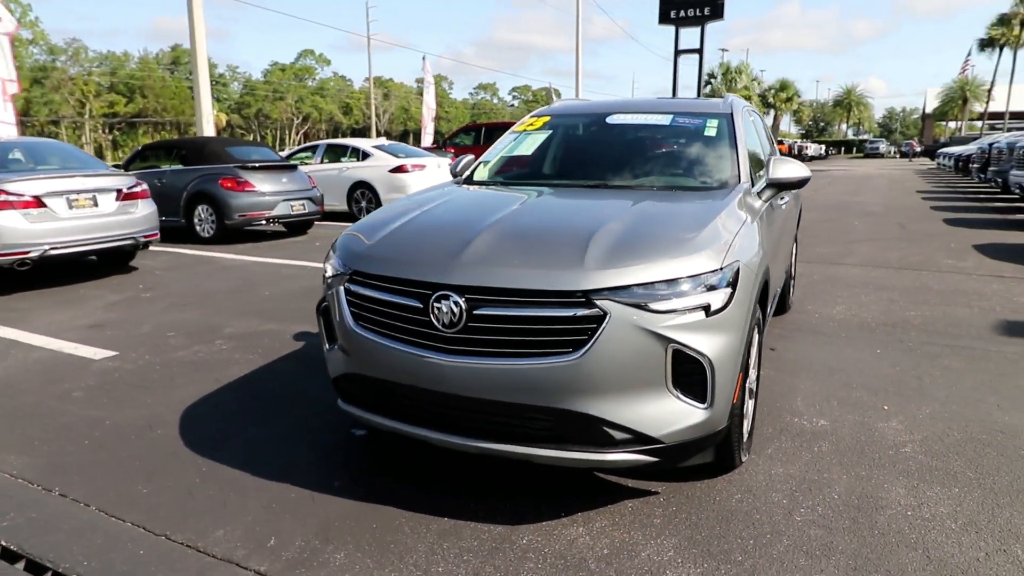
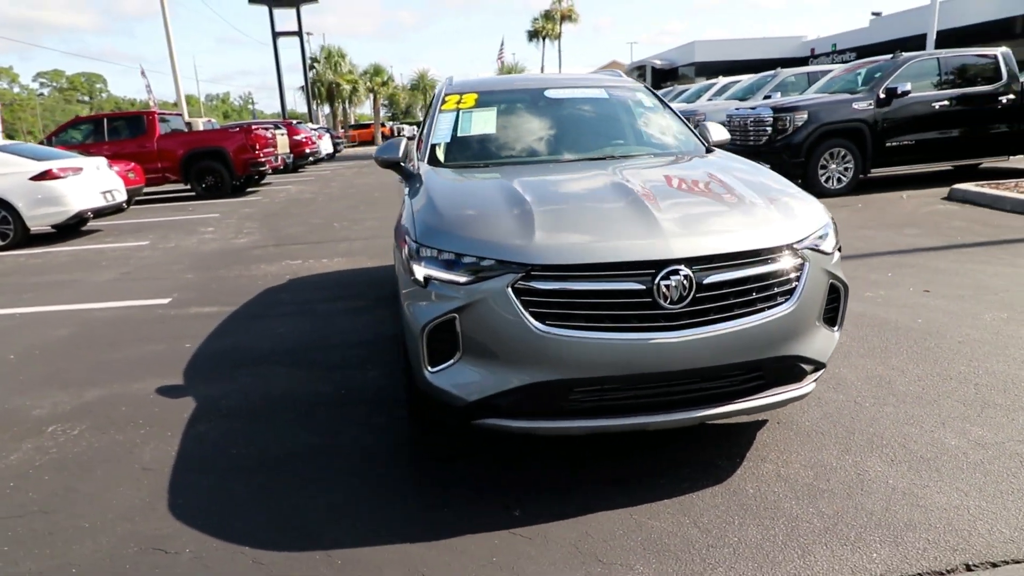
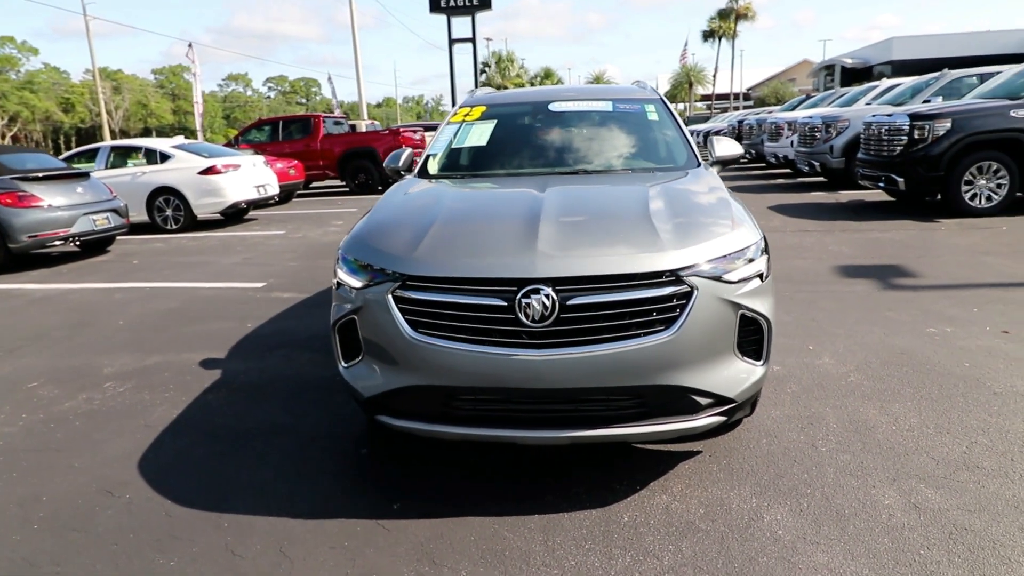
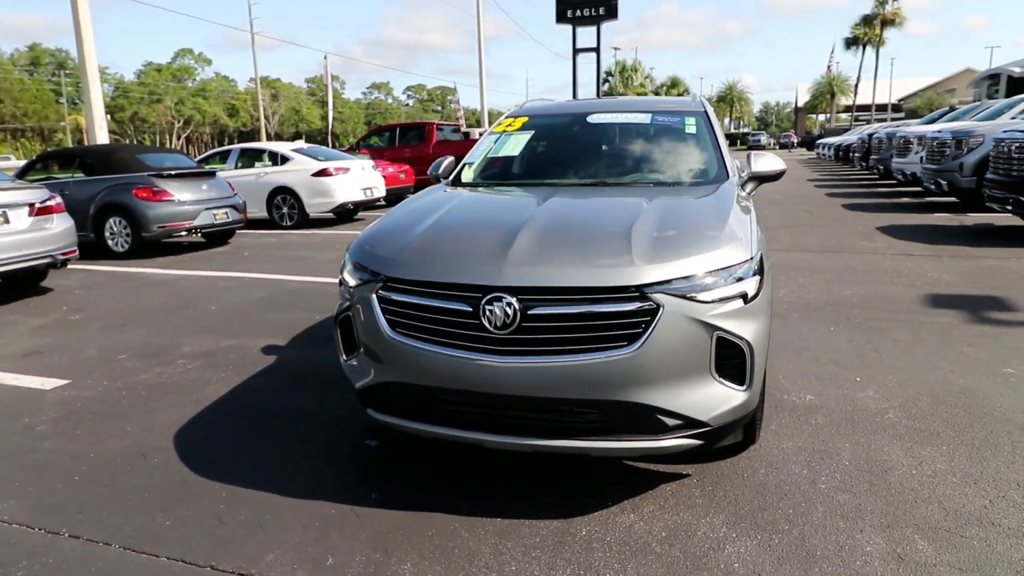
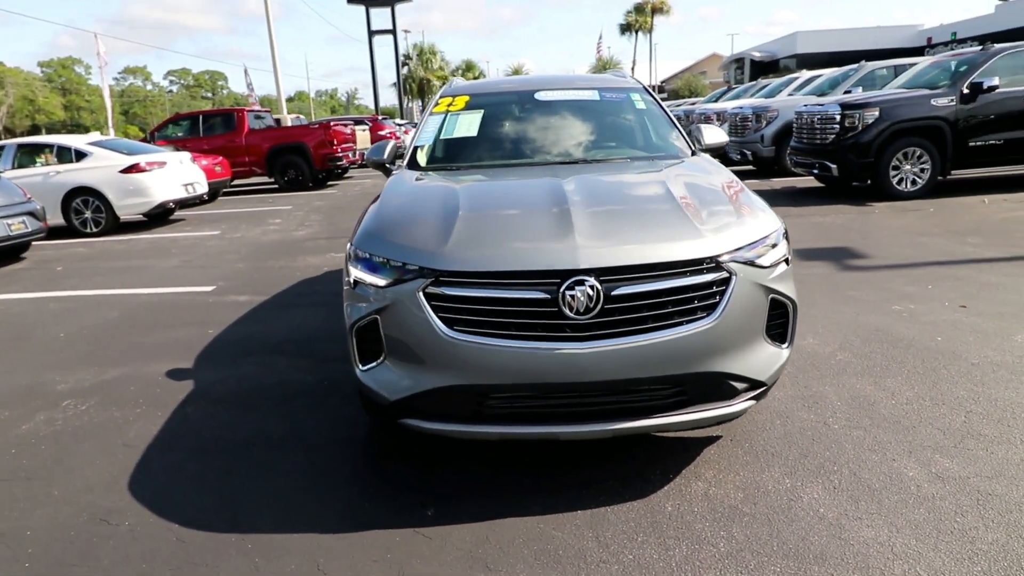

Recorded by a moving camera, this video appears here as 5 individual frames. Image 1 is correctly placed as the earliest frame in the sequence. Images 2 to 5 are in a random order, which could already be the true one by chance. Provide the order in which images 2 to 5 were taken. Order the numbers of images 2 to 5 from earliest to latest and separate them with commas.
4, 3, 5, 2
